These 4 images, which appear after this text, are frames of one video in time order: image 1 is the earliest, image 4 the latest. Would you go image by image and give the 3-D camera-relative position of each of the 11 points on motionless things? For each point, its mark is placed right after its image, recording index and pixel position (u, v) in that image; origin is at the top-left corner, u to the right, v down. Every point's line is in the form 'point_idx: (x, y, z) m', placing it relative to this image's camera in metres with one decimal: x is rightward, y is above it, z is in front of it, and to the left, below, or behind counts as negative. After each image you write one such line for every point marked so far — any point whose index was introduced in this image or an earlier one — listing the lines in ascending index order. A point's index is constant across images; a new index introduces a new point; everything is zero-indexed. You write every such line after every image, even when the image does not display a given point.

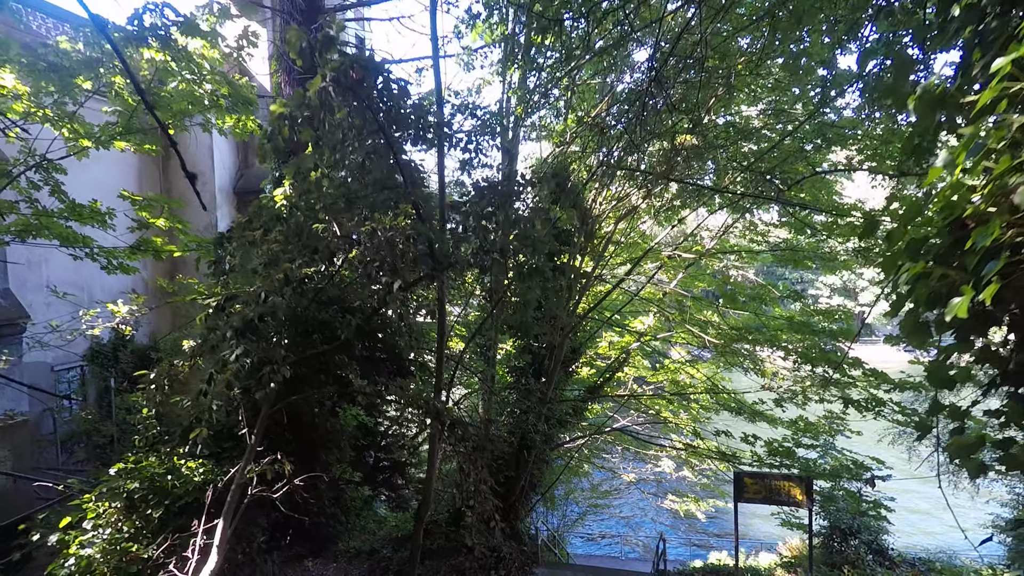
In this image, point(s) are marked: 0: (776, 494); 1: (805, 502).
0: (+2.8, -2.2, +6.1) m
1: (+3.1, -2.3, +6.0) m
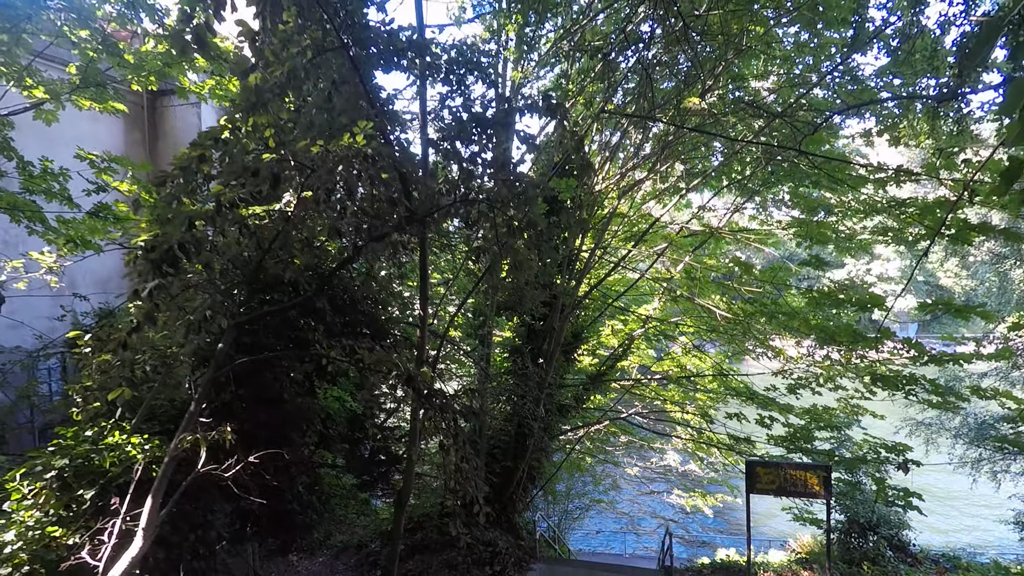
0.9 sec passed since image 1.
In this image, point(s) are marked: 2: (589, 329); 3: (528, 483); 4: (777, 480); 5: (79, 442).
0: (+2.8, -2.0, +5.7) m
1: (+3.0, -2.0, +5.6) m
2: (+1.2, -0.6, +8.7) m
3: (+0.2, -2.6, +7.6) m
4: (+2.7, -1.9, +5.7) m
5: (-2.2, -0.8, +2.9) m
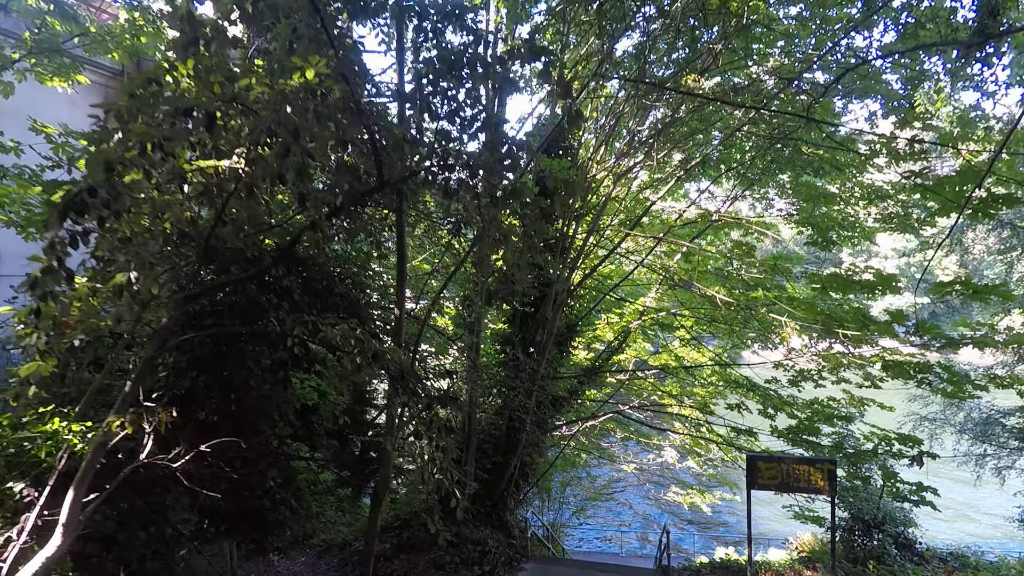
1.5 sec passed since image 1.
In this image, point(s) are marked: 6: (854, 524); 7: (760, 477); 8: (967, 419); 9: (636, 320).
0: (+2.7, -1.8, +5.4) m
1: (+2.9, -1.9, +5.3) m
2: (+1.1, -0.5, +8.4) m
3: (+0.1, -2.5, +7.3) m
4: (+2.6, -1.8, +5.5) m
5: (-2.3, -0.7, +2.6) m
6: (+3.8, -2.6, +6.4) m
7: (+2.4, -1.8, +5.5) m
8: (+6.5, -1.9, +8.1) m
9: (+1.8, -0.5, +8.3) m
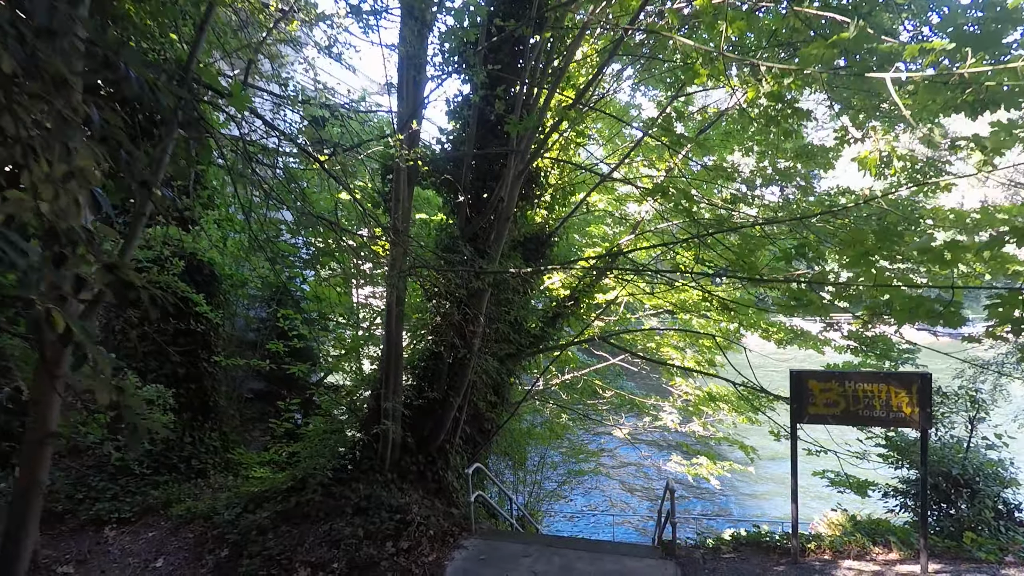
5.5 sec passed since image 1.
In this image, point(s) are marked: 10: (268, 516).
0: (+2.2, -0.8, +3.6) m
1: (+2.5, -0.8, +3.5) m
2: (+0.6, +0.6, +6.6) m
3: (-0.4, -1.4, +5.5) m
4: (+2.1, -0.7, +3.6) m
5: (-2.7, +0.4, +0.7) m
6: (+3.3, -1.6, +4.6) m
7: (+1.9, -0.8, +3.7) m
8: (+6.0, -0.8, +6.3) m
9: (+1.3, +0.6, +6.5) m
10: (-1.8, -1.7, +4.2) m
